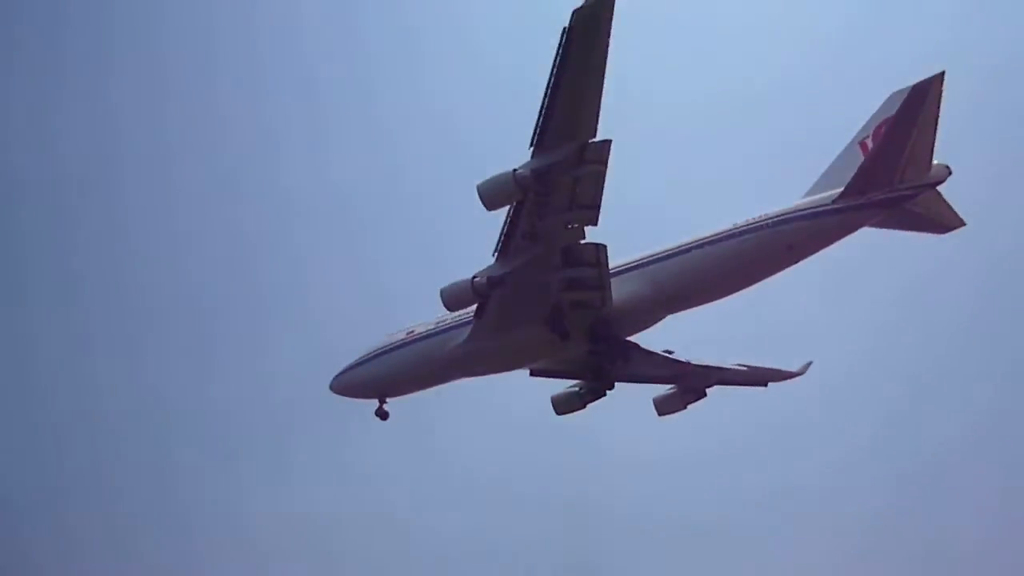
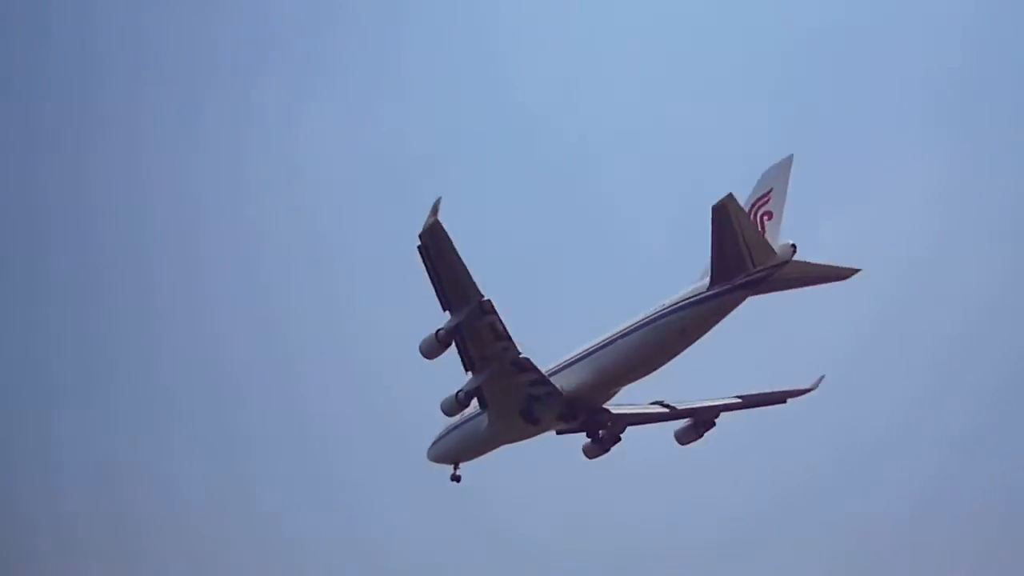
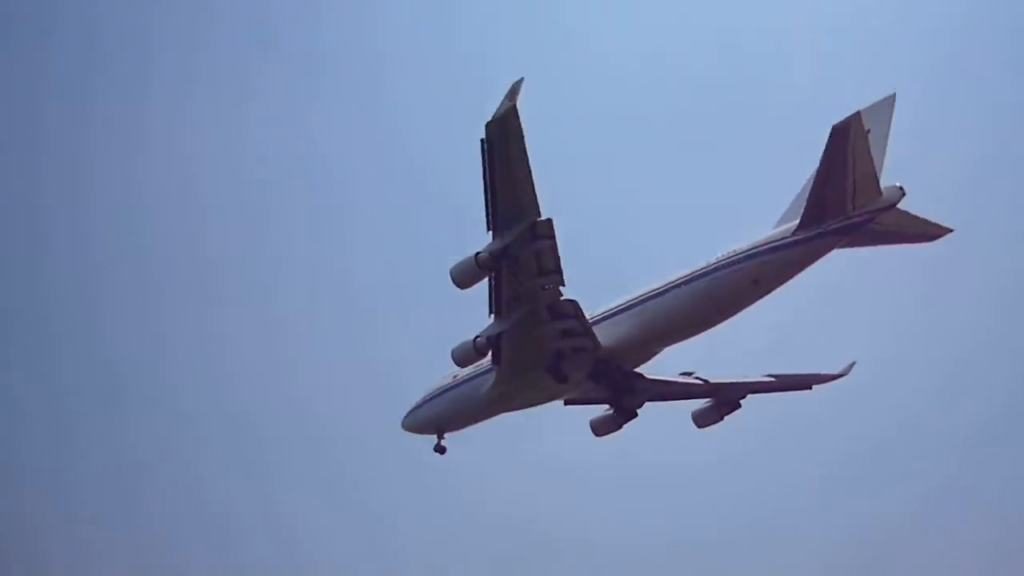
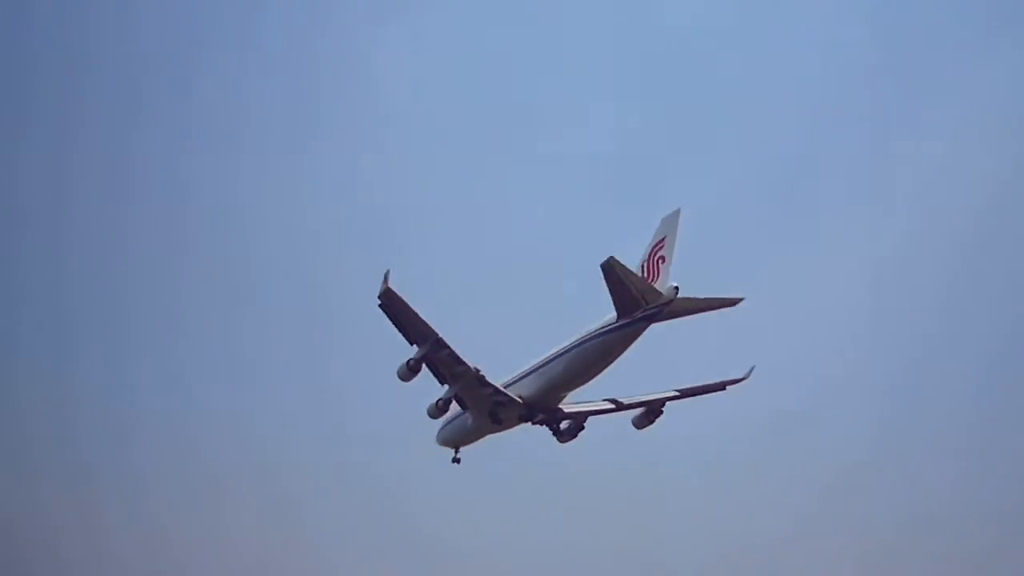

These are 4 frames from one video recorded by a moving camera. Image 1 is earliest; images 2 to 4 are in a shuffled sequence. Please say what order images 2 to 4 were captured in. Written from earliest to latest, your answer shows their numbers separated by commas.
3, 2, 4
